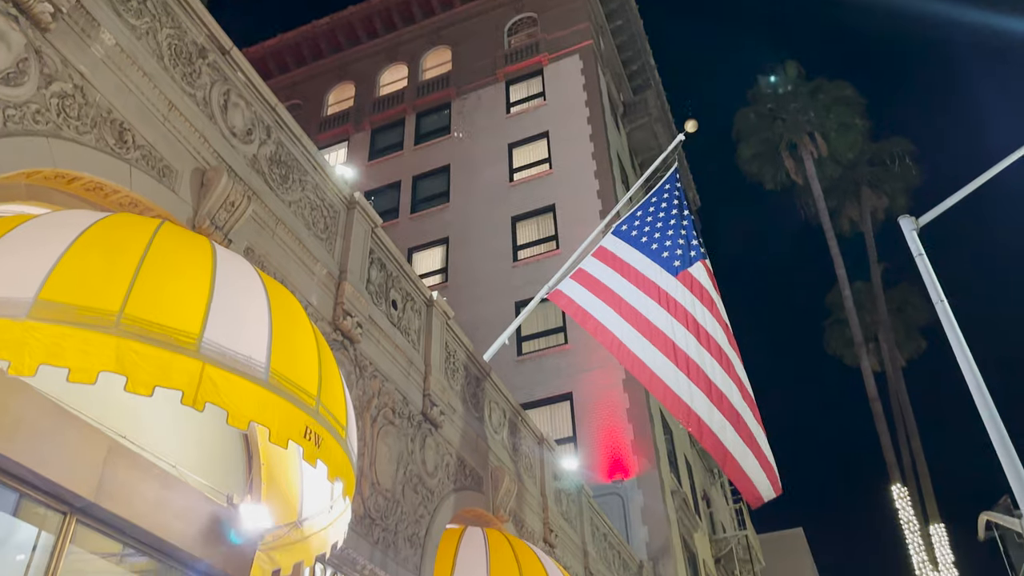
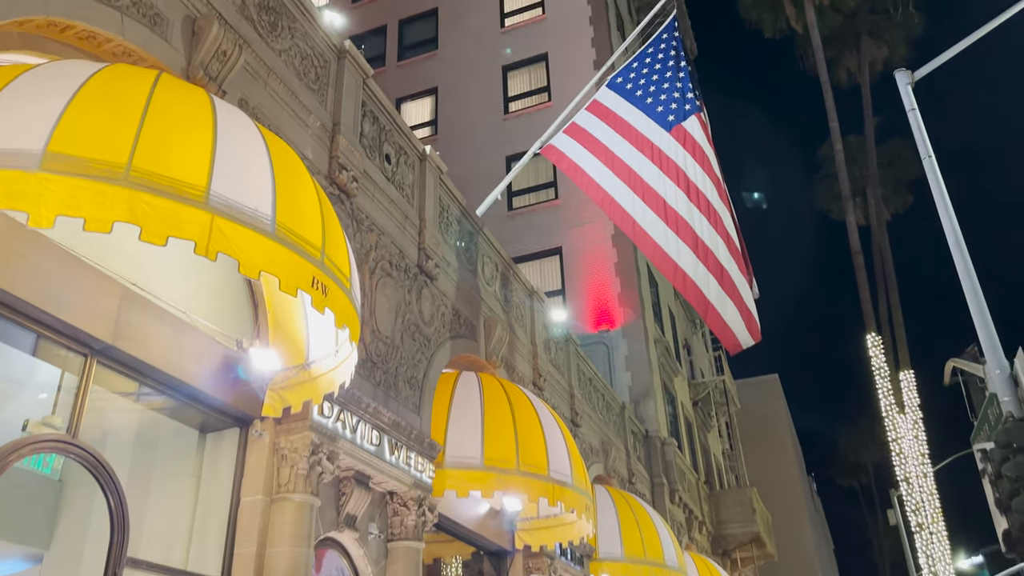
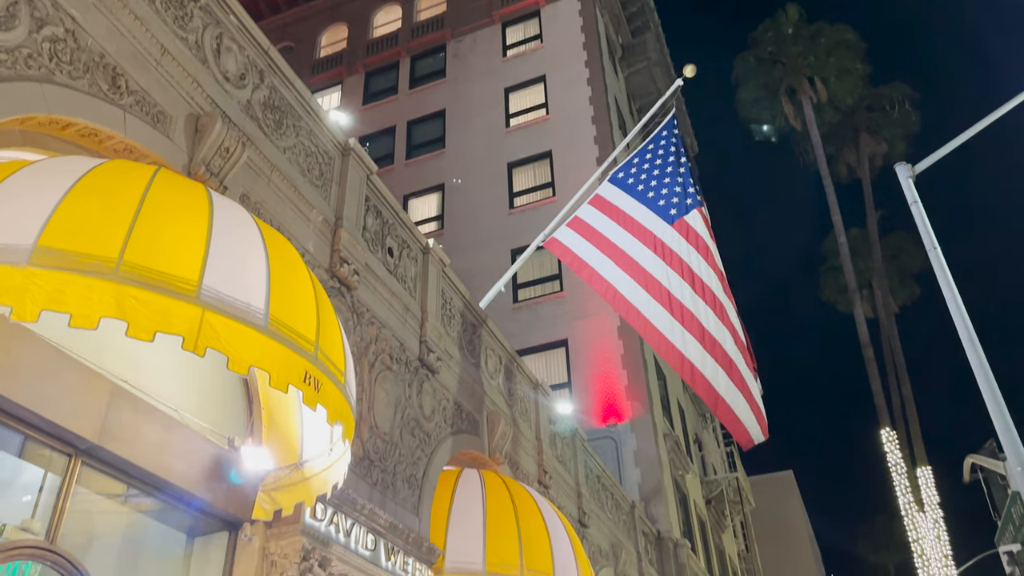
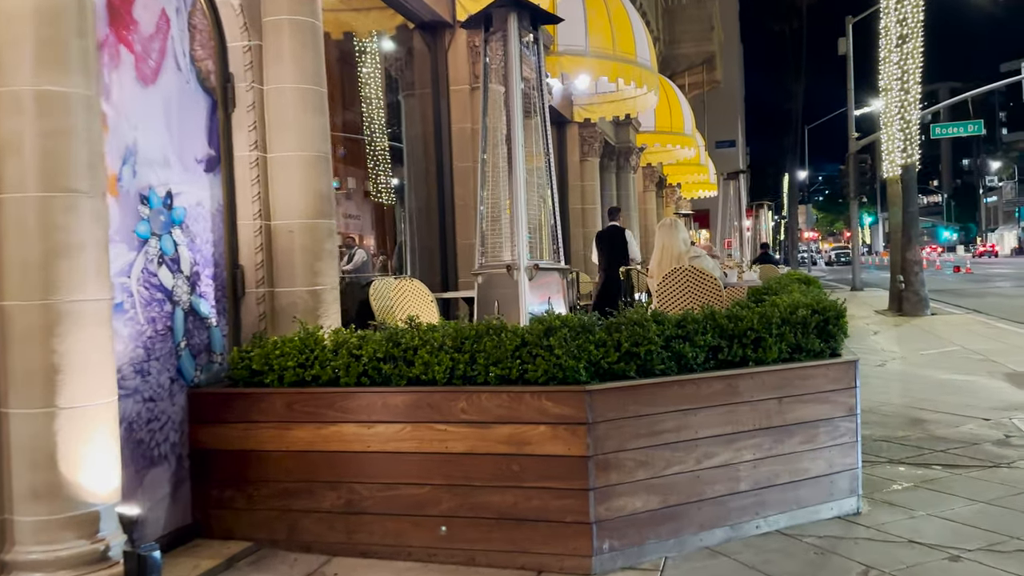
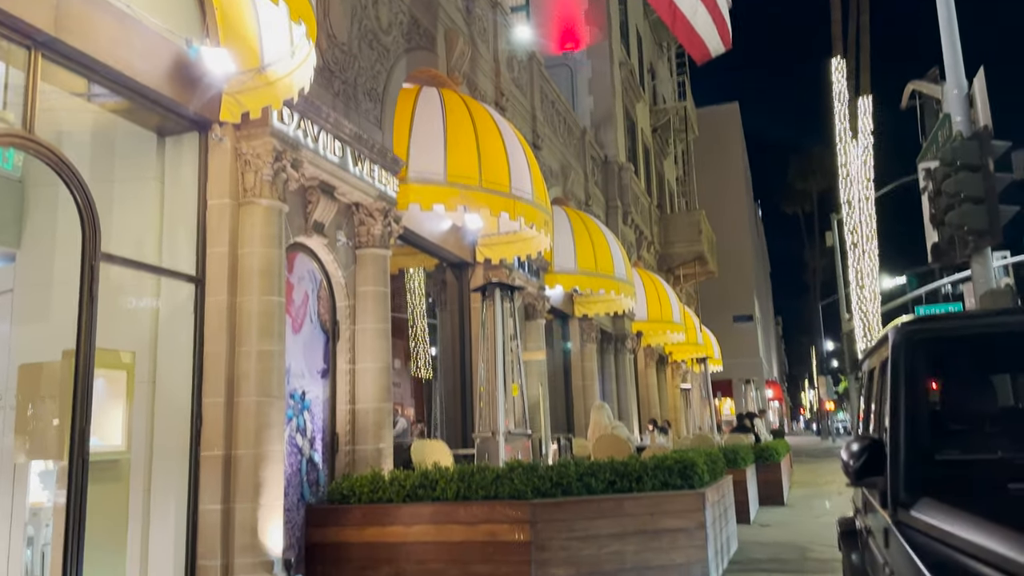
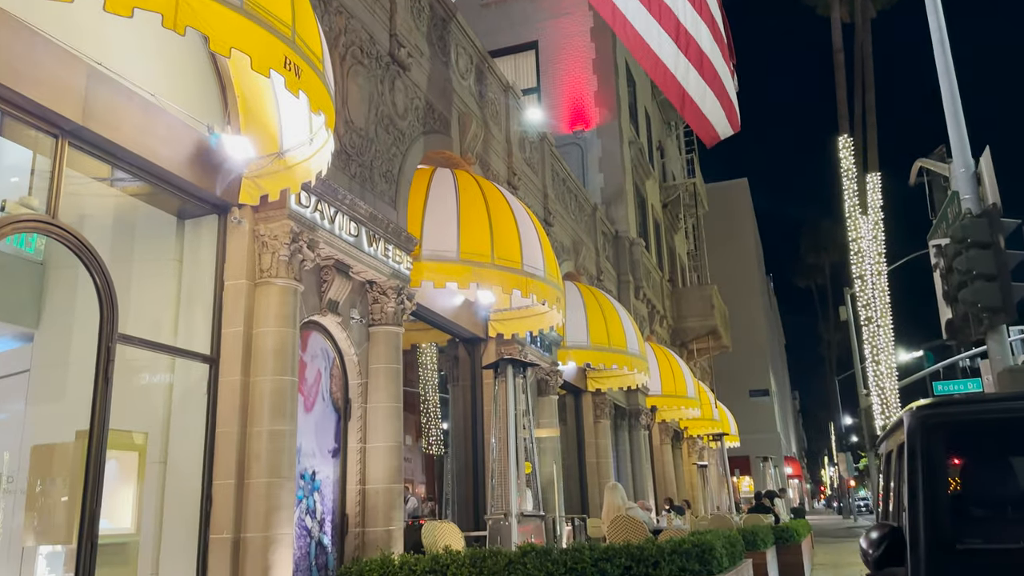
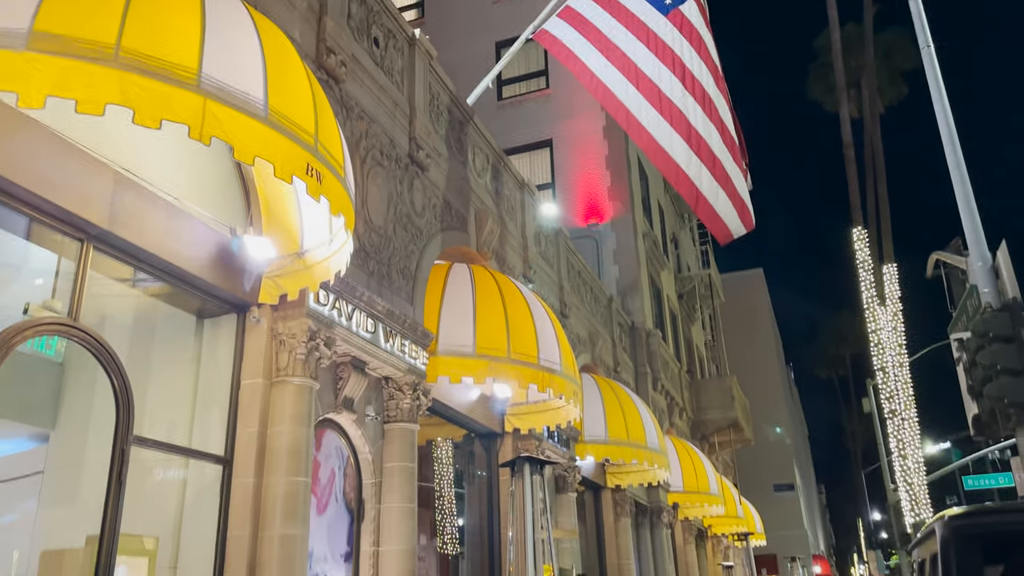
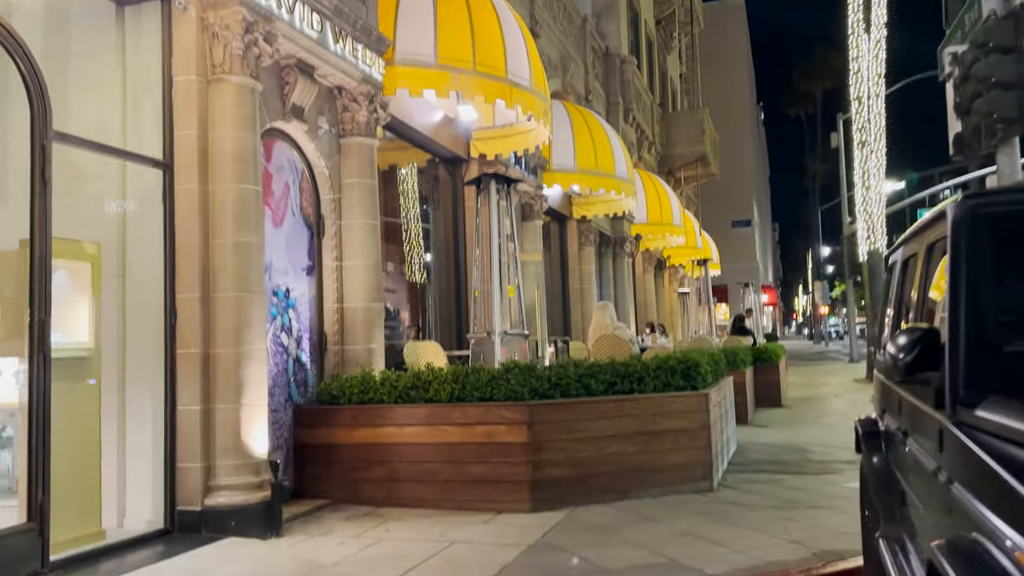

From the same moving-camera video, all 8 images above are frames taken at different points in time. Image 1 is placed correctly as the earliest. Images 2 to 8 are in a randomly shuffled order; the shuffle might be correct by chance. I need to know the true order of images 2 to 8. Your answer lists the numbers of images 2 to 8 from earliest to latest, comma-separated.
3, 2, 7, 6, 5, 8, 4
